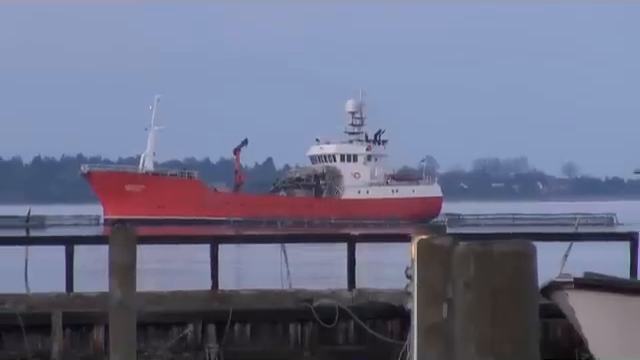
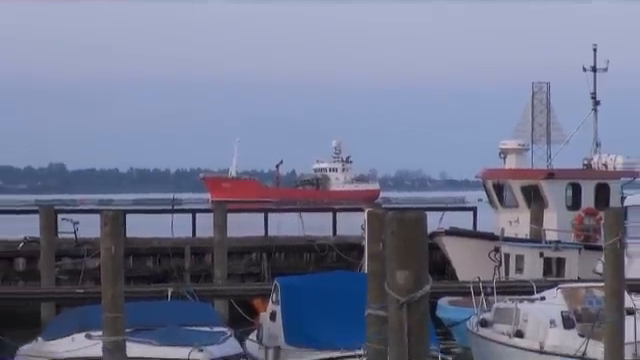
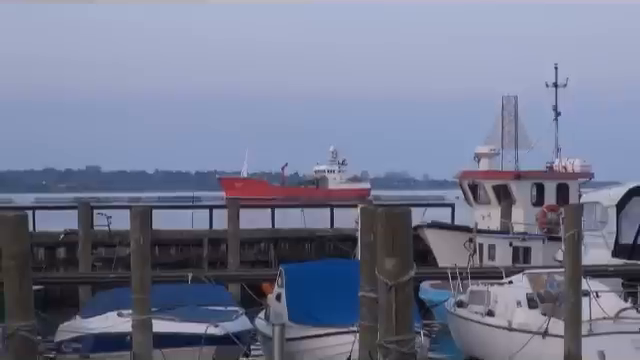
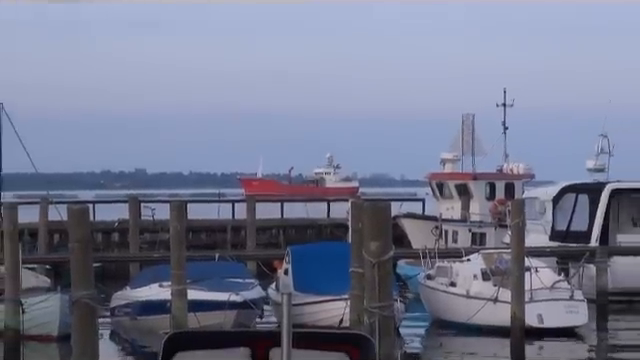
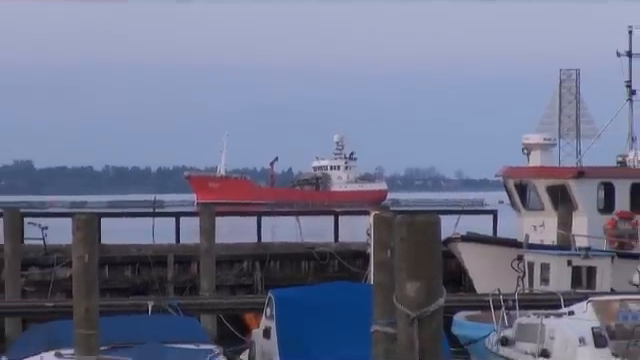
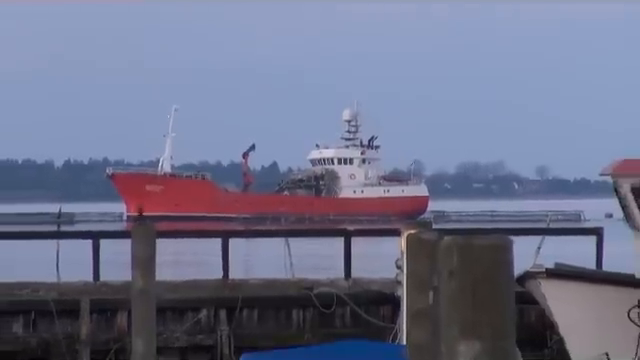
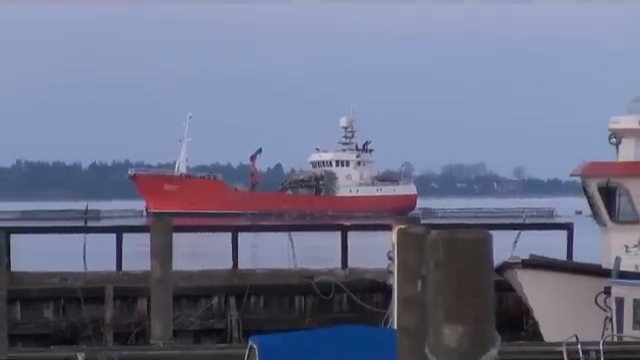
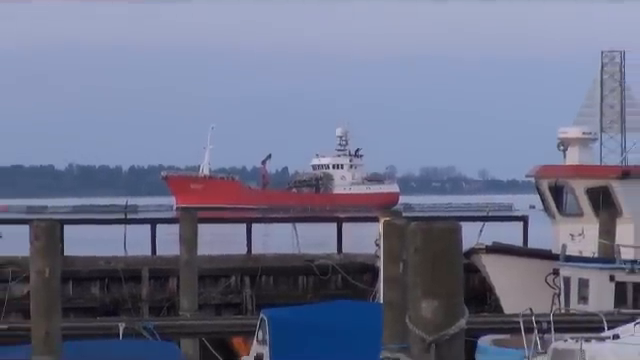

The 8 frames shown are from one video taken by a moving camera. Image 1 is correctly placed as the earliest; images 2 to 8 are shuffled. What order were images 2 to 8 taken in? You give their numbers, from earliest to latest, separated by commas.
6, 7, 8, 5, 2, 3, 4
